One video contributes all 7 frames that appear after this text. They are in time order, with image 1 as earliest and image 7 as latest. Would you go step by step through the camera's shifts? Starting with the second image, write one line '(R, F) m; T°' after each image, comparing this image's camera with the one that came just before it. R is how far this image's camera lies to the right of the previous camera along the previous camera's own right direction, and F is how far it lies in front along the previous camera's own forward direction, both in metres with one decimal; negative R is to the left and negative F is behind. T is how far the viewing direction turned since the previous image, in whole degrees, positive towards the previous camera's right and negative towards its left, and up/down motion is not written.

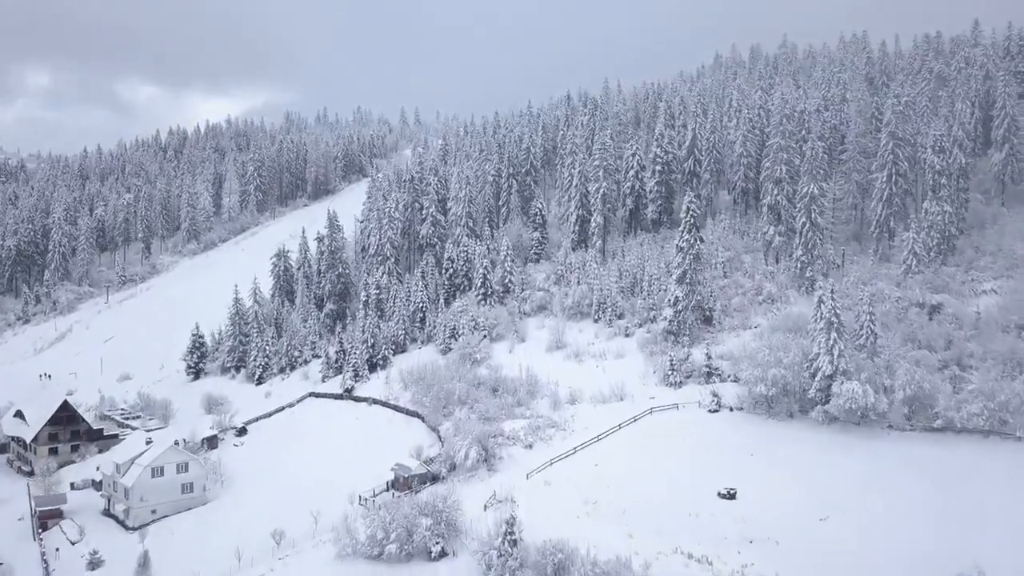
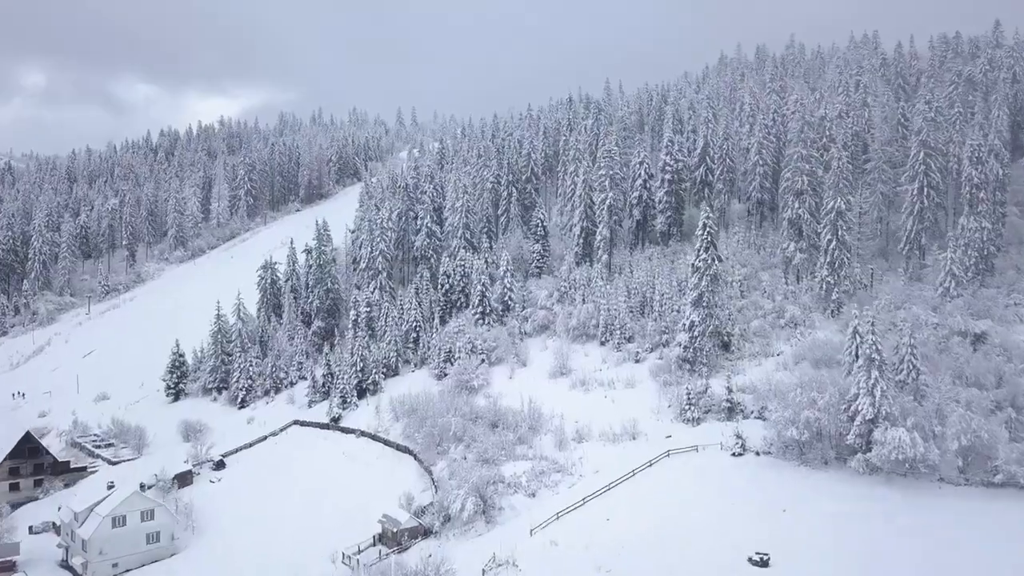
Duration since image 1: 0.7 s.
(-0.2, +4.3) m; 0°
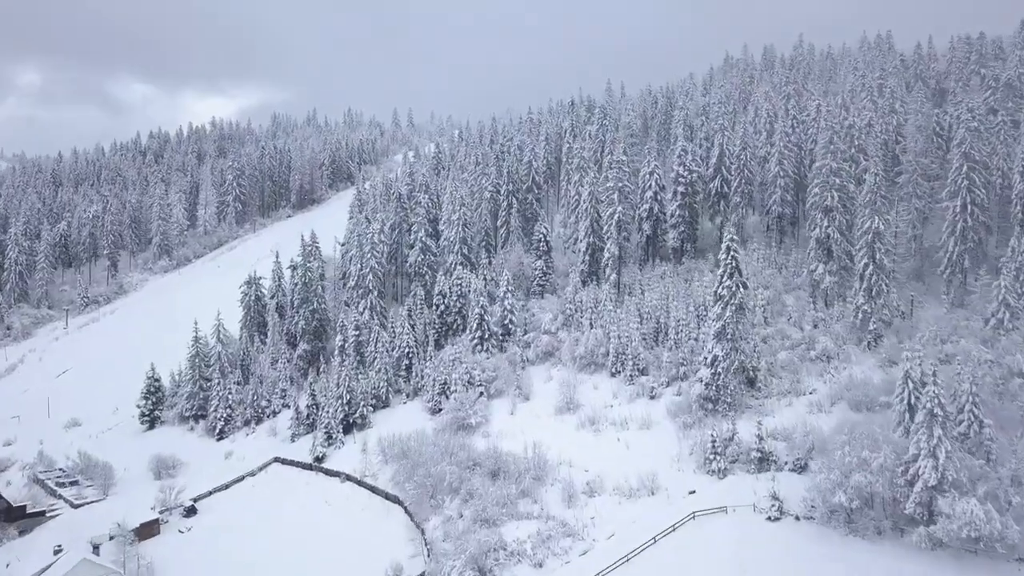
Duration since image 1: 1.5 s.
(-0.3, +4.8) m; 0°
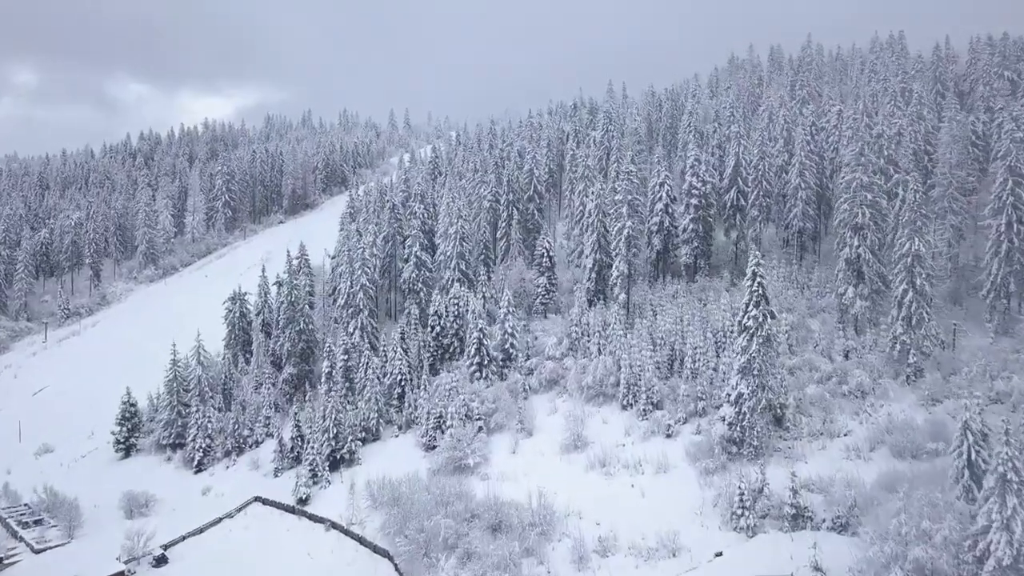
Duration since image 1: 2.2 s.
(-0.3, +4.2) m; 0°
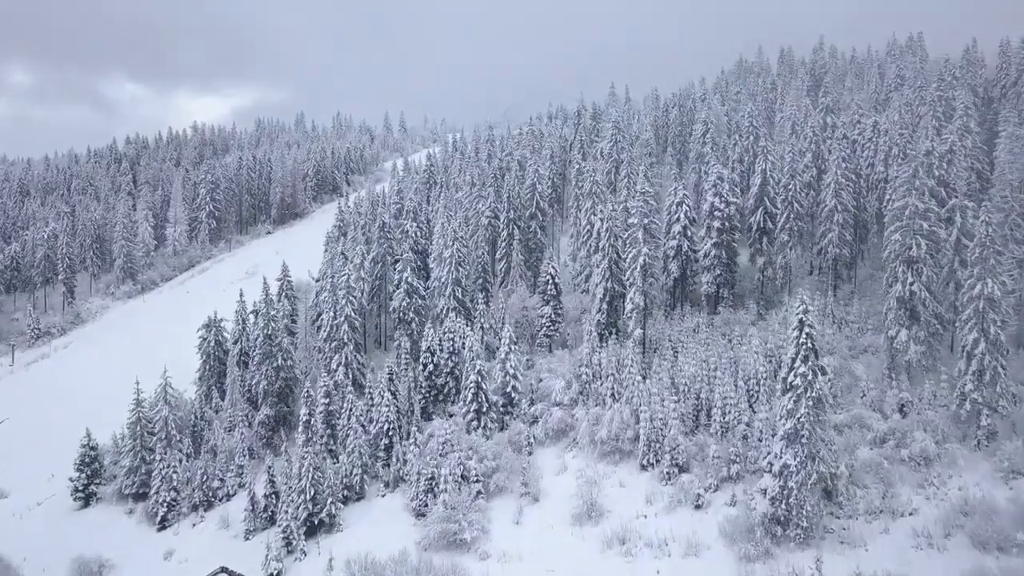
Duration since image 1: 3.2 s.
(-0.3, +5.9) m; 0°
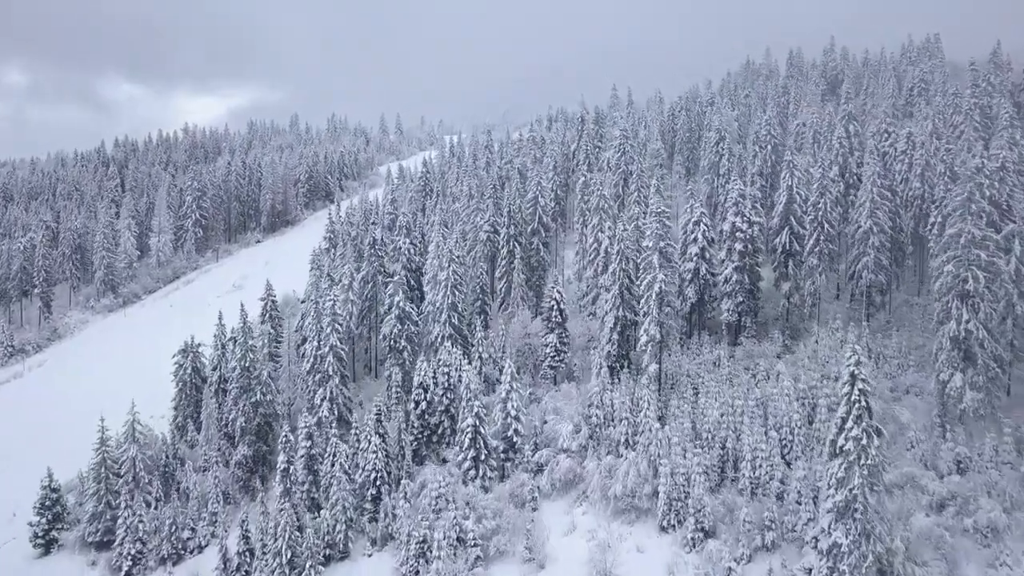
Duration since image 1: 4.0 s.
(-0.2, +4.7) m; 0°
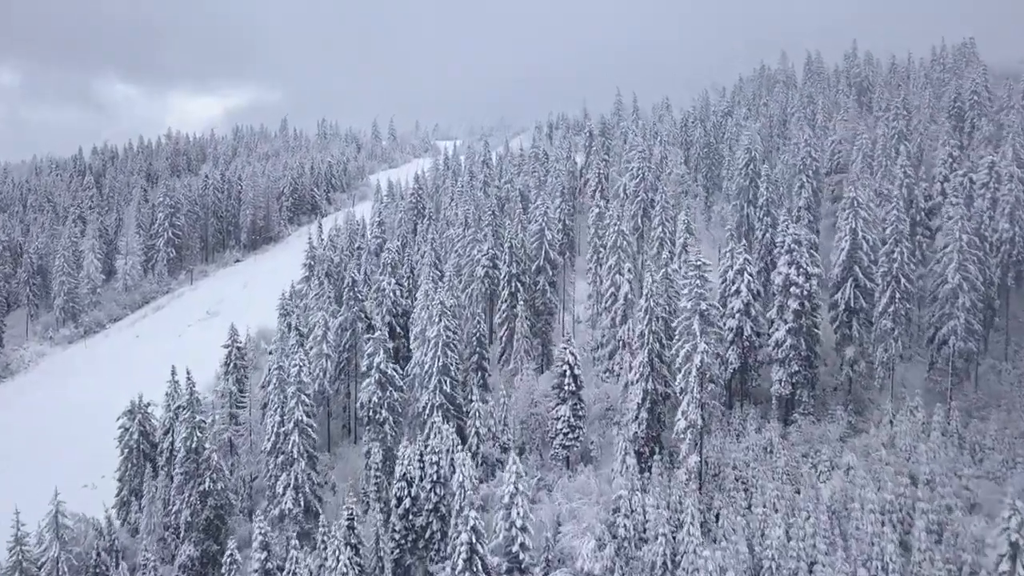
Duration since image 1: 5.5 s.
(-0.4, +8.5) m; 0°
